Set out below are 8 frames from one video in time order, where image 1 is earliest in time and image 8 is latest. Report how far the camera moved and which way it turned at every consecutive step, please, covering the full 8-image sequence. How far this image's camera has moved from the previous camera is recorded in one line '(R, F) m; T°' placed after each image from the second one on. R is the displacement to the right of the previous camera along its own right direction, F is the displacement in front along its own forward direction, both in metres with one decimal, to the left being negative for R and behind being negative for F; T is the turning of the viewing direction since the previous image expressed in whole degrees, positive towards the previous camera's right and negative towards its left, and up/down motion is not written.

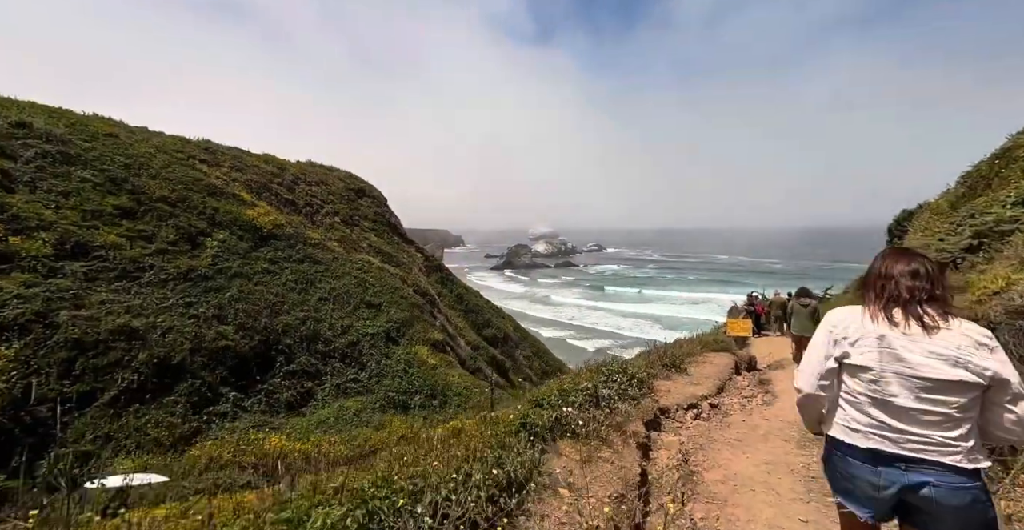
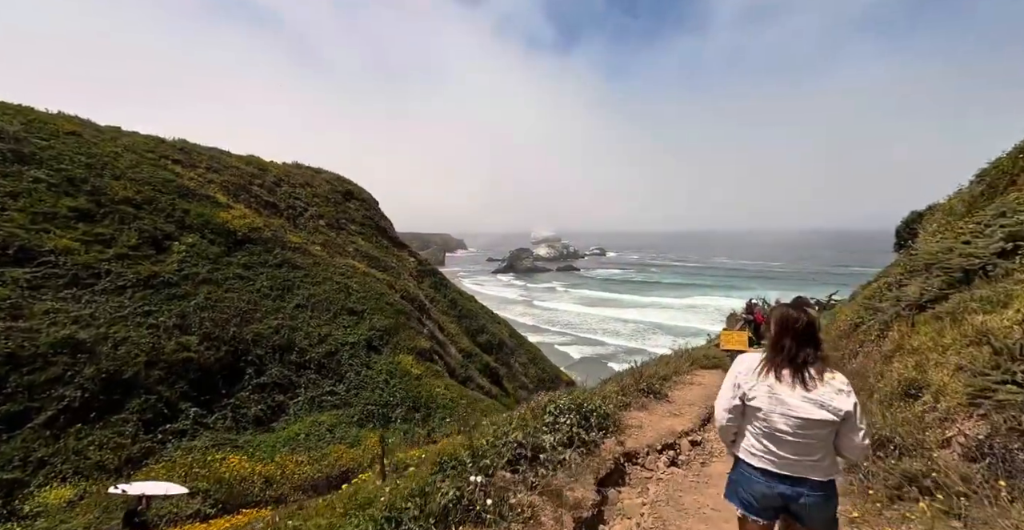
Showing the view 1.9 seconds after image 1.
(+0.4, +0.7) m; 0°
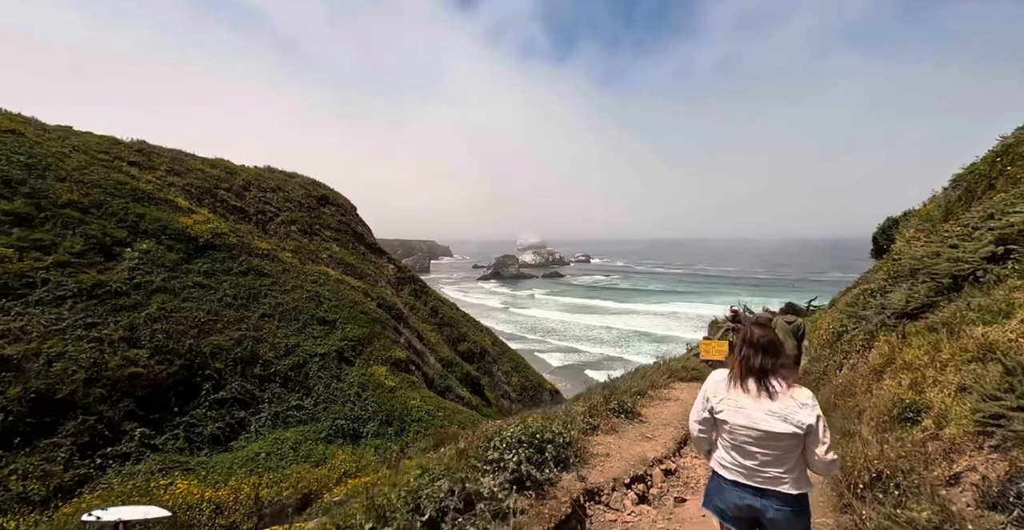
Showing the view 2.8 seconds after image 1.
(+0.2, +0.5) m; +2°
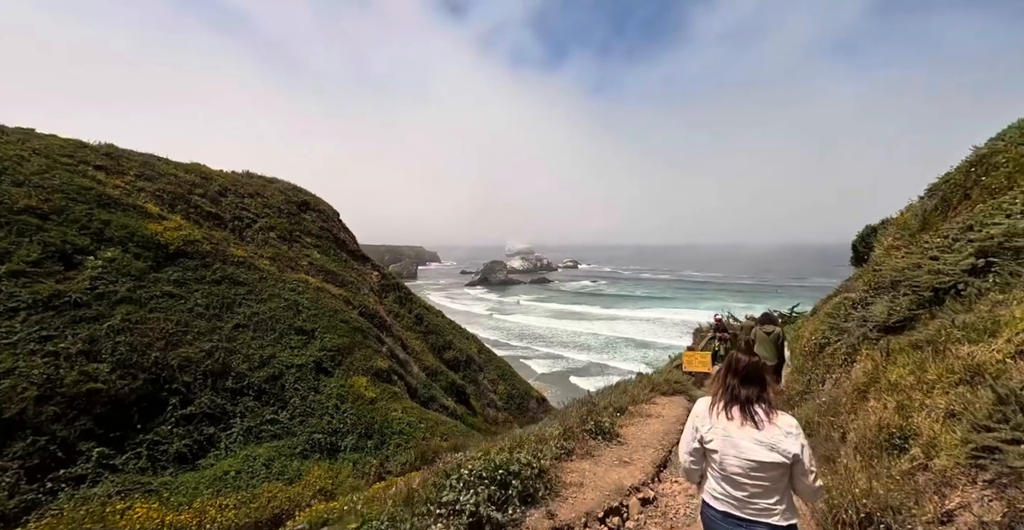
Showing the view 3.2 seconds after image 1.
(+0.1, +0.3) m; +1°
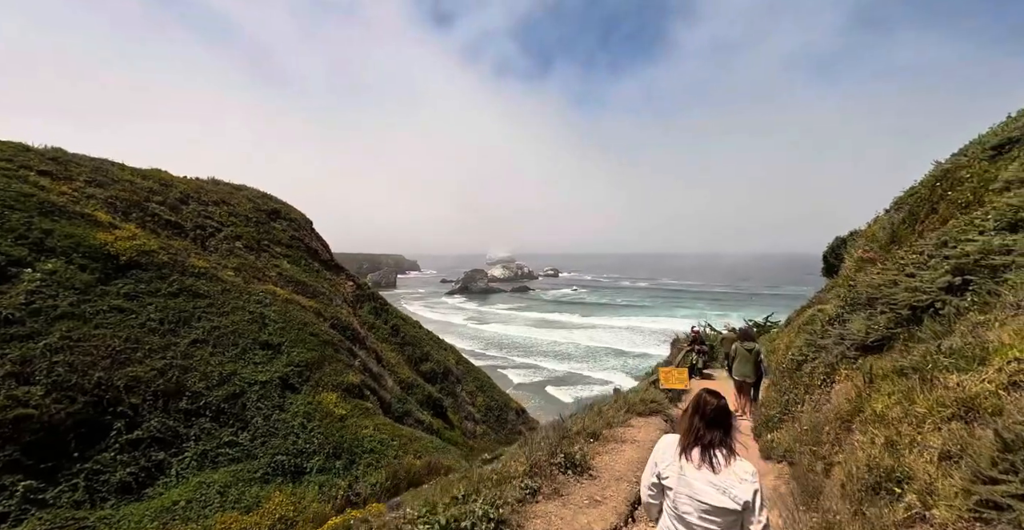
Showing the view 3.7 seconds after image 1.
(+0.1, +0.5) m; +2°
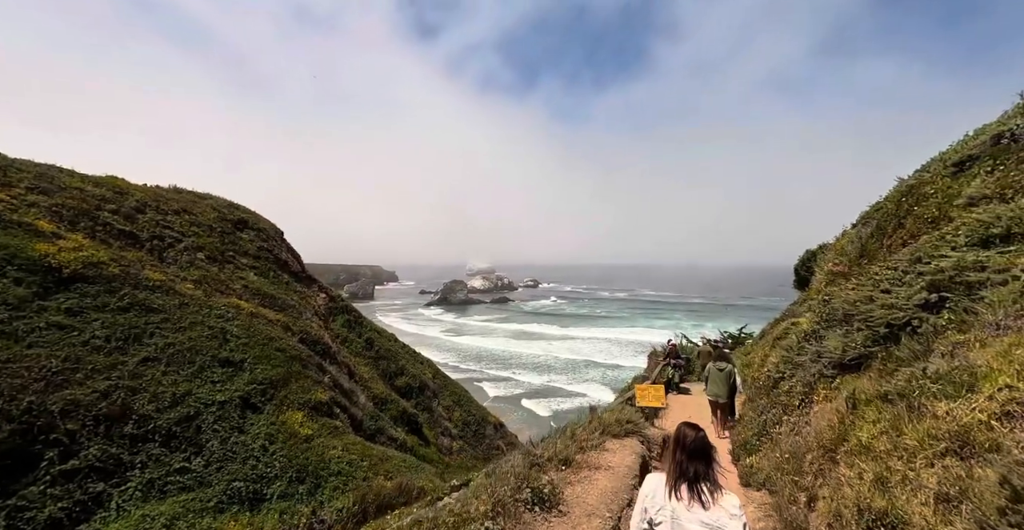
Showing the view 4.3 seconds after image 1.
(+0.1, +0.5) m; +2°
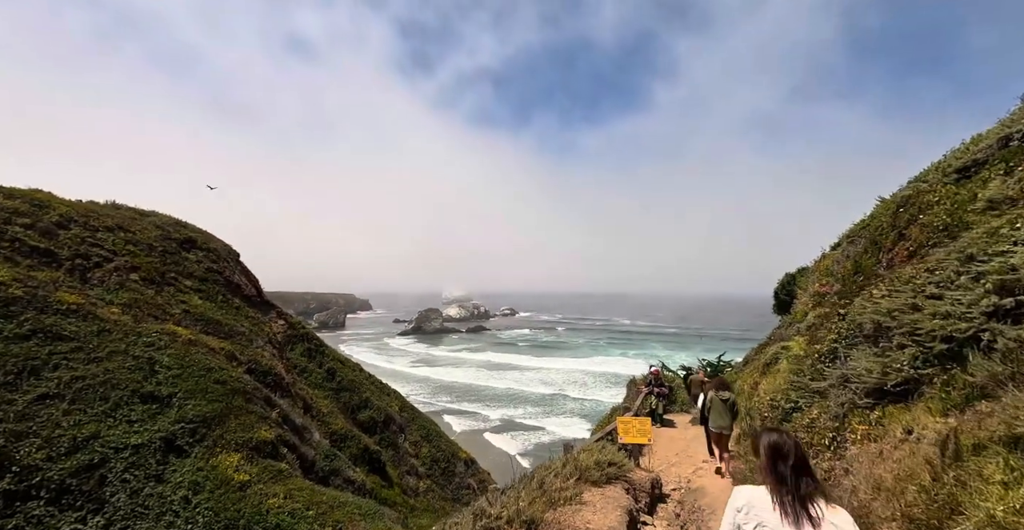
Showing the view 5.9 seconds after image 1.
(+0.2, +1.3) m; +3°
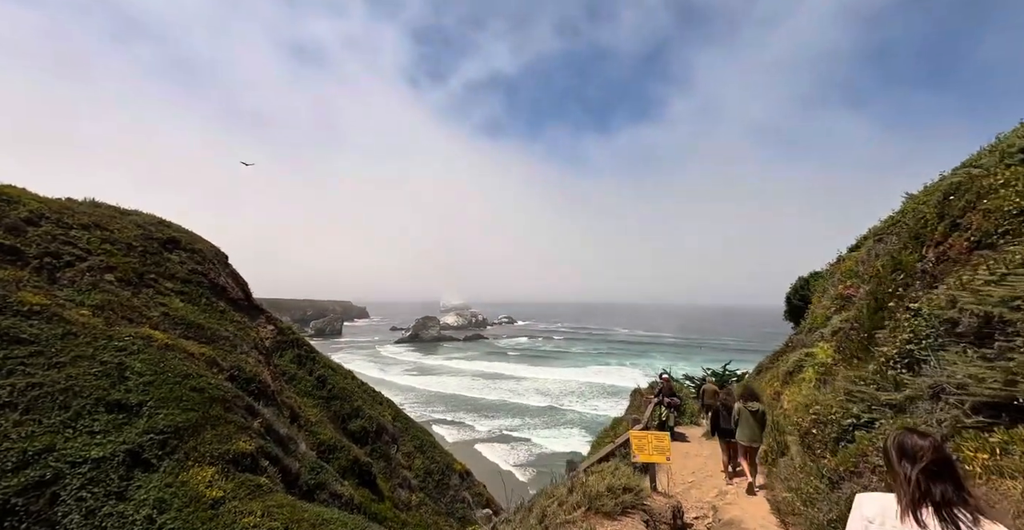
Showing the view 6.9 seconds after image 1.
(0.0, +0.8) m; 0°
